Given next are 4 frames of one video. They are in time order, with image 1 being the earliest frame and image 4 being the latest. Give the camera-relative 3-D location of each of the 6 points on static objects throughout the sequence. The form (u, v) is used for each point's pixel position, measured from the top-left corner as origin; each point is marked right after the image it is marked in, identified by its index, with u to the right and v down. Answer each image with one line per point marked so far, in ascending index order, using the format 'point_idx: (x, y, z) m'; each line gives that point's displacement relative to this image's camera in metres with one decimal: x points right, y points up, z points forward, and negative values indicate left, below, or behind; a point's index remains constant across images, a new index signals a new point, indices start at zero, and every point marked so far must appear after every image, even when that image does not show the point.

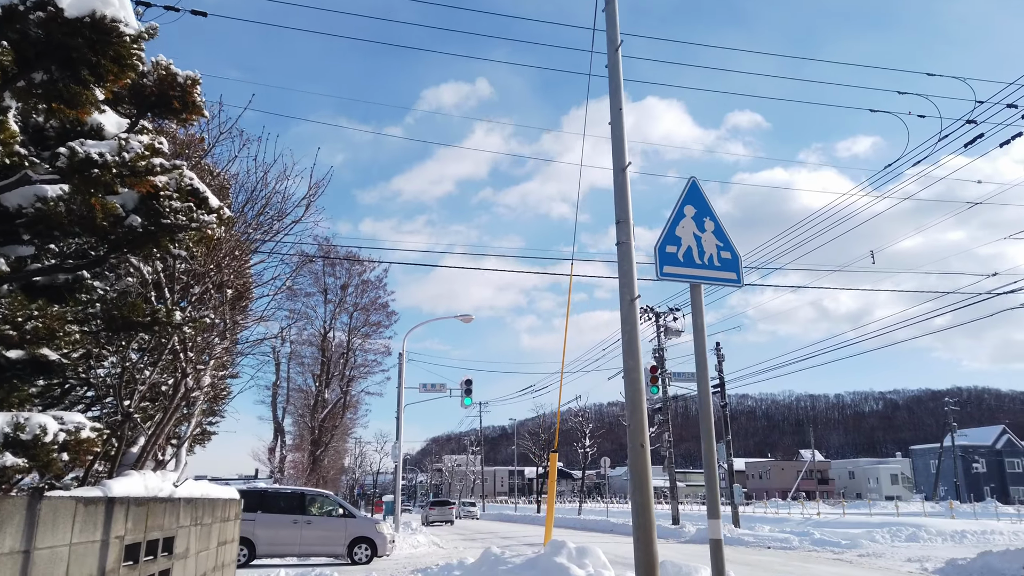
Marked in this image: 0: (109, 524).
0: (-2.2, -1.3, +3.8) m
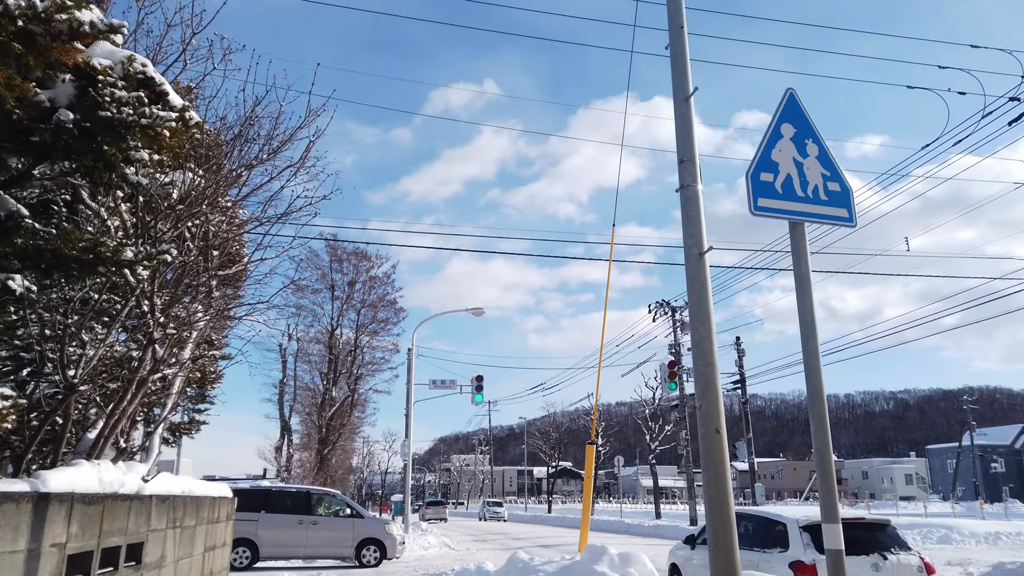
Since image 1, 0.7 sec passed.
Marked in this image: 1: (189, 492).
0: (-2.0, -1.0, +2.9) m
1: (-2.7, -1.6, +5.4) m
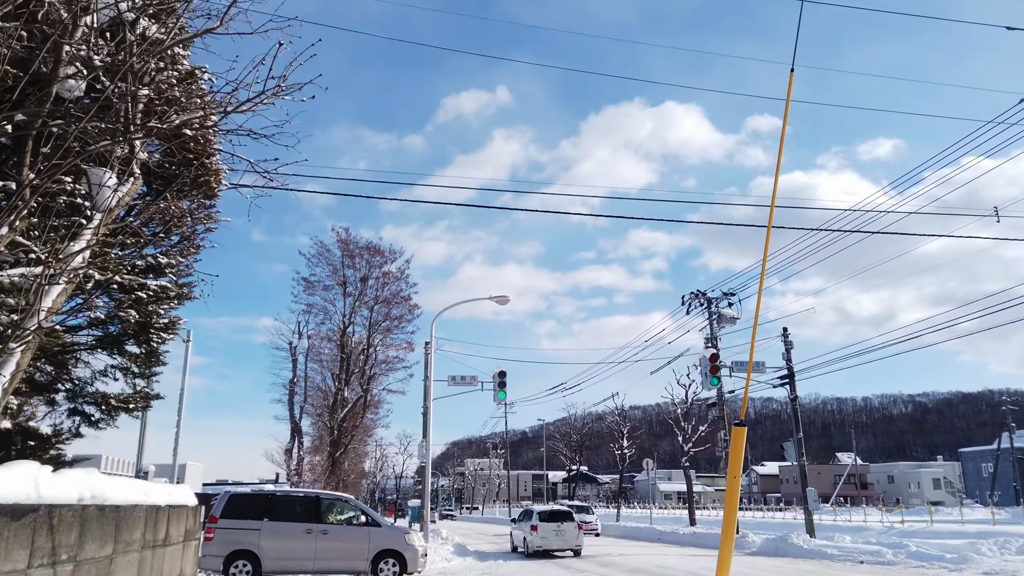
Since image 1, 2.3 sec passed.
0: (-1.4, -0.4, +0.8) m
1: (-2.0, -1.0, +3.4) m
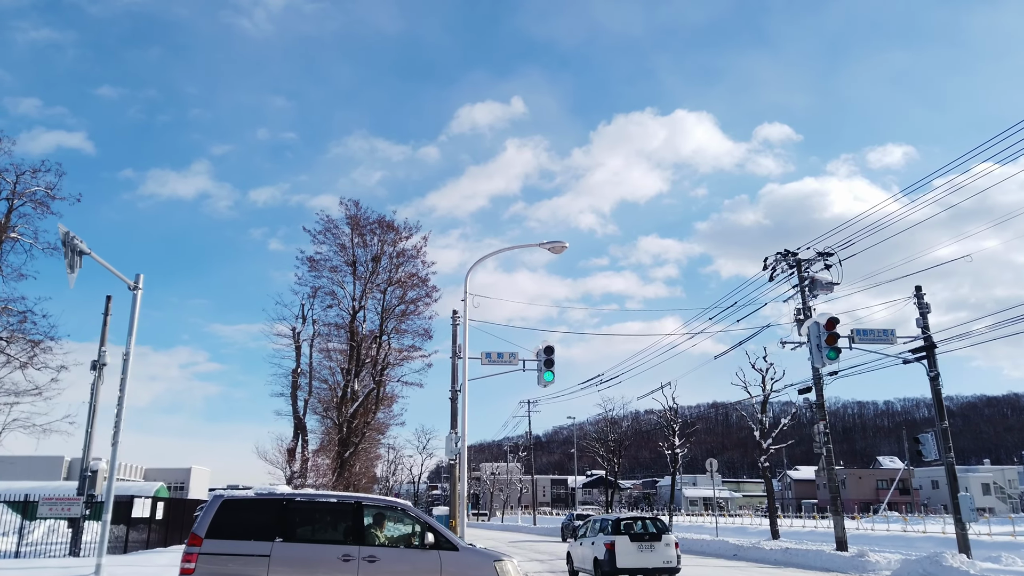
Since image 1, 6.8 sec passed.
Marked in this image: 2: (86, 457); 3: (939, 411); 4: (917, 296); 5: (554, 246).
0: (-0.3, +1.3, -4.6) m
1: (-0.8, +0.6, -2.0) m
2: (-12.1, -4.8, +19.3) m
3: (+11.6, -3.3, +18.6) m
4: (+11.4, -0.3, +19.1) m
5: (+1.0, +1.1, +18.7) m
